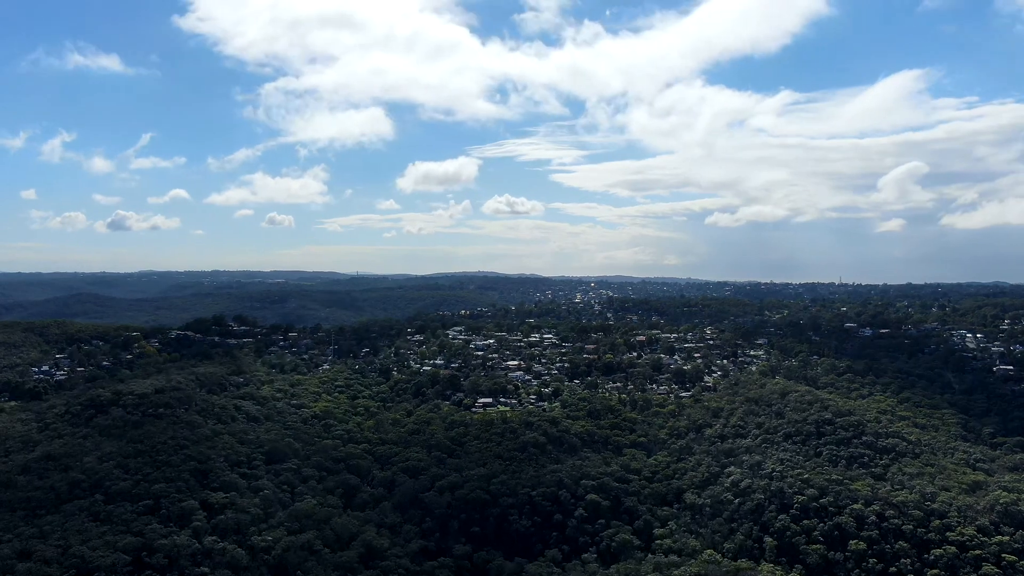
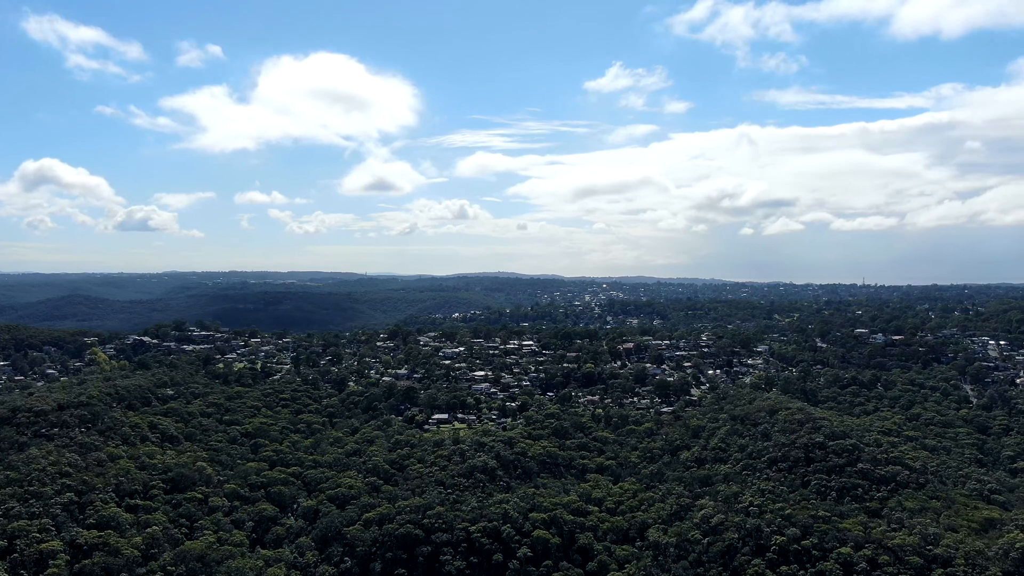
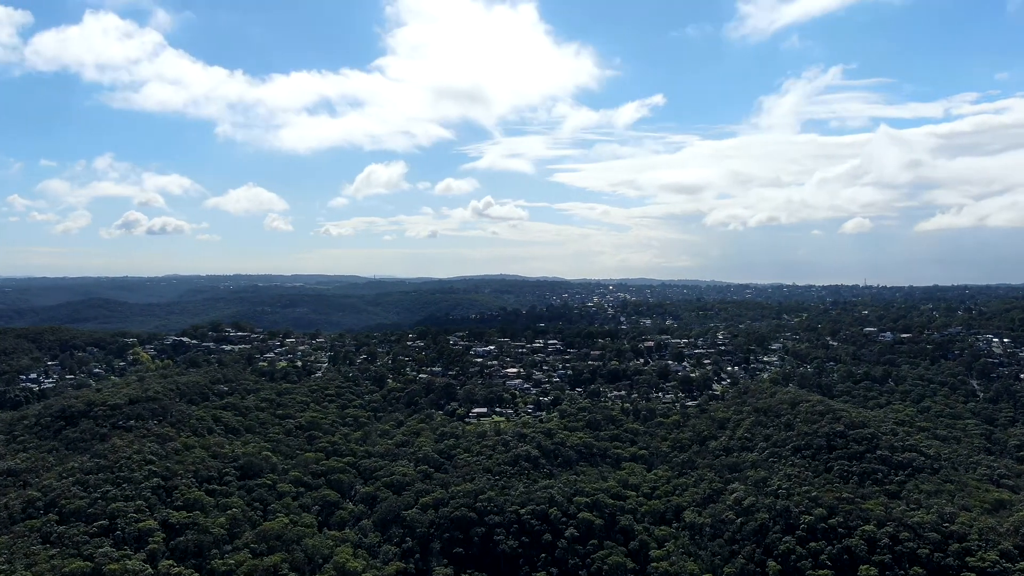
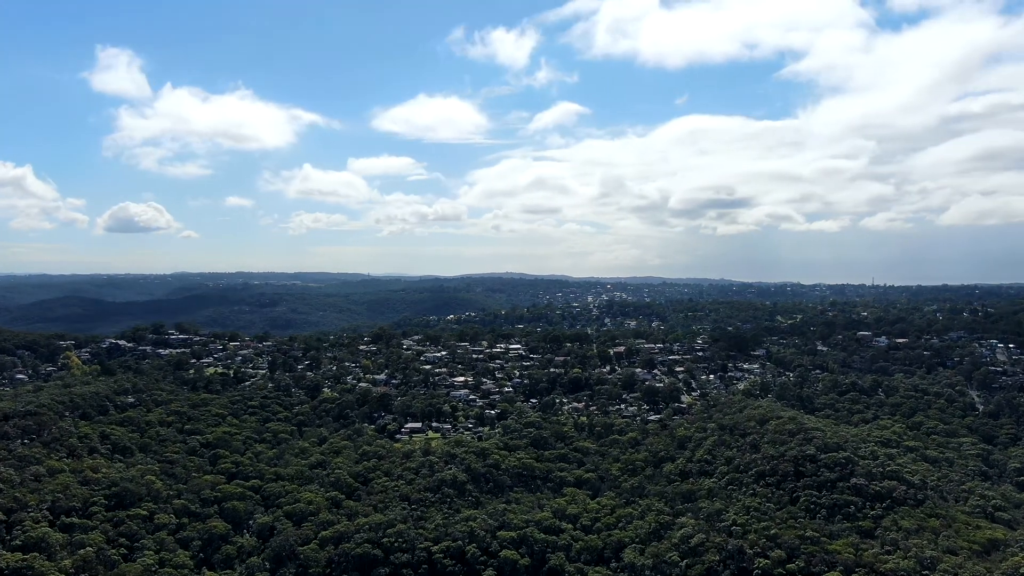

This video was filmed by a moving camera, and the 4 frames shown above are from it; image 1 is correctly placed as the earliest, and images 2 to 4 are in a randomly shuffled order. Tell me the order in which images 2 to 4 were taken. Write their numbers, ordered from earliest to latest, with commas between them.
3, 2, 4
